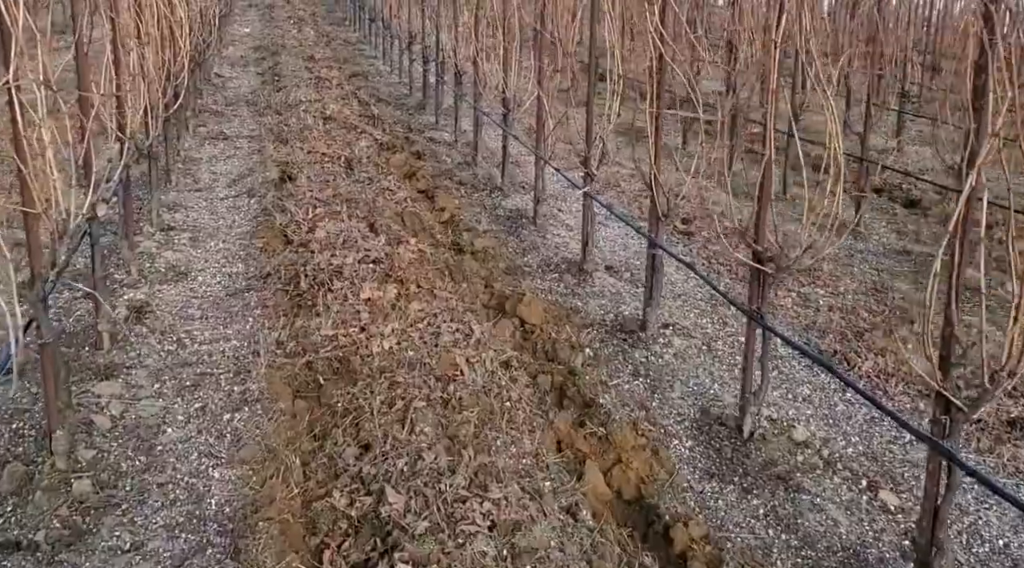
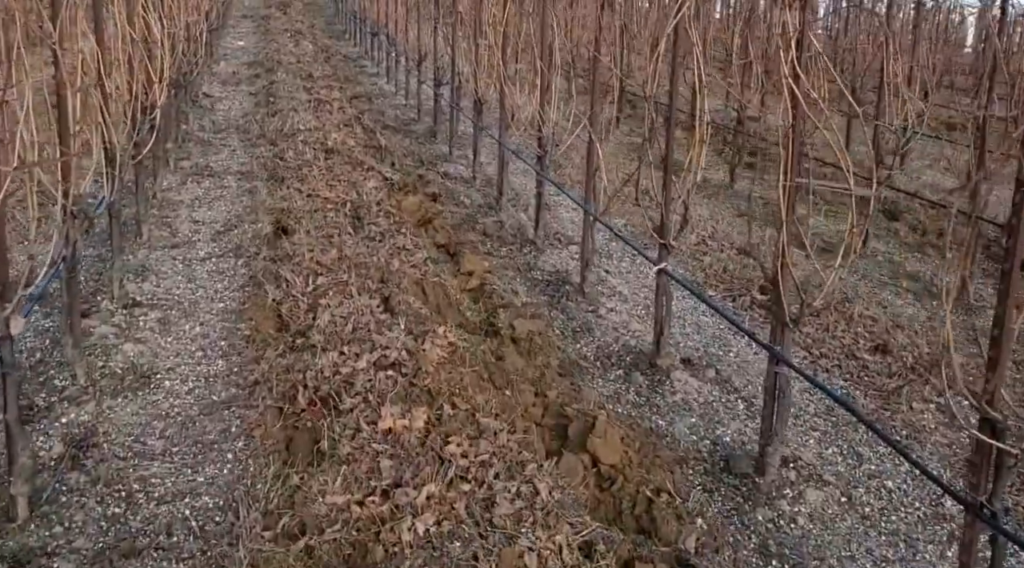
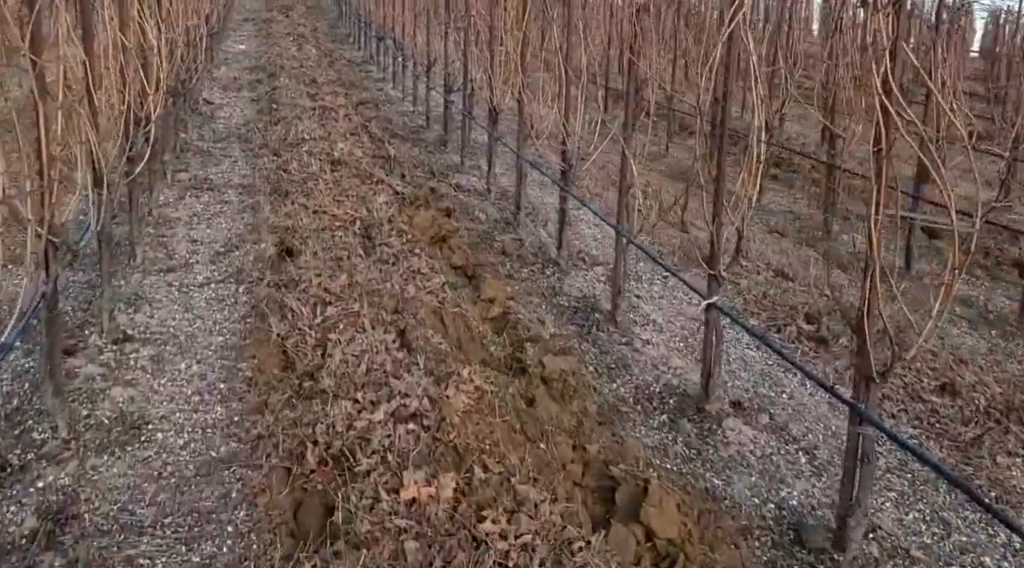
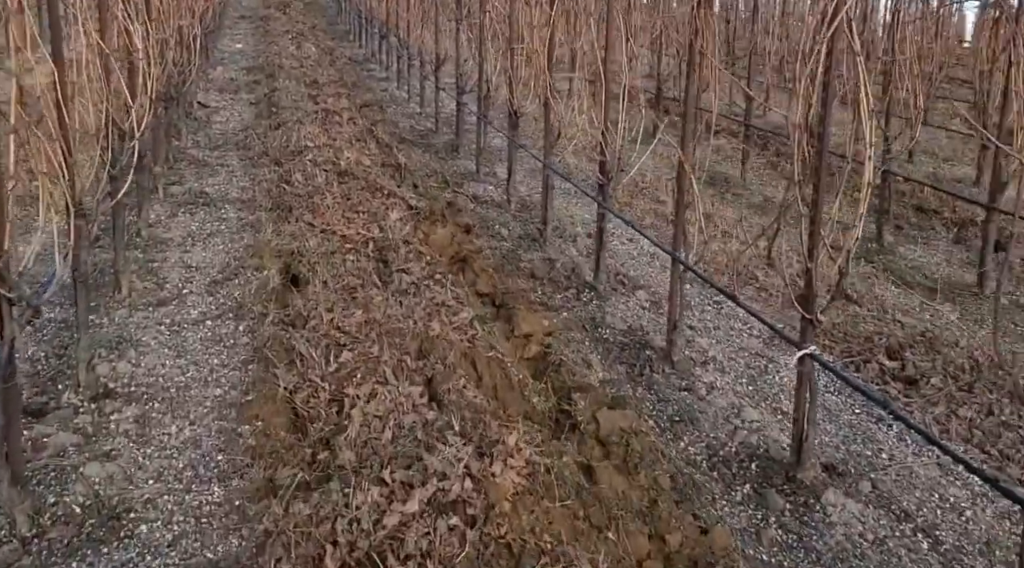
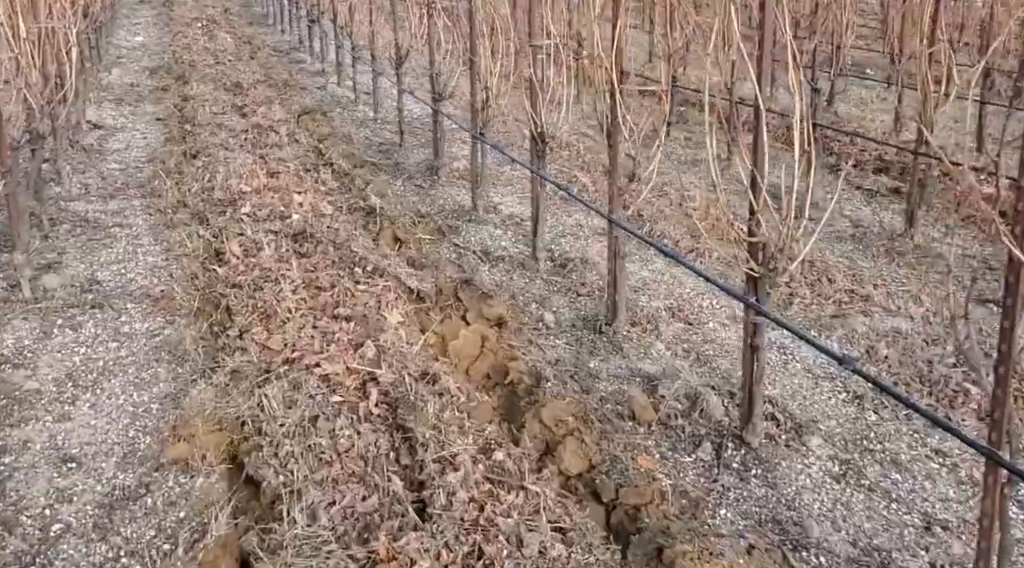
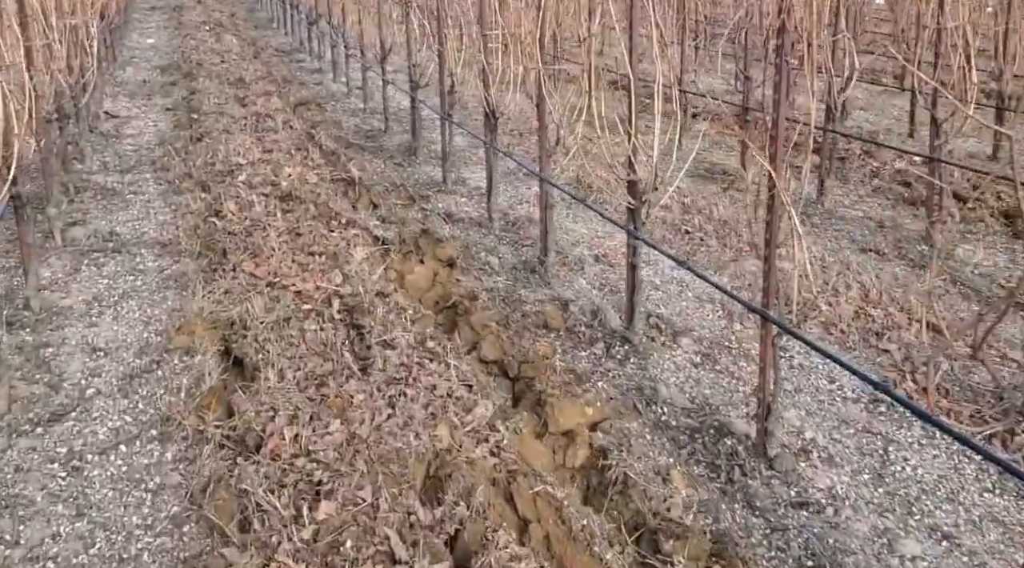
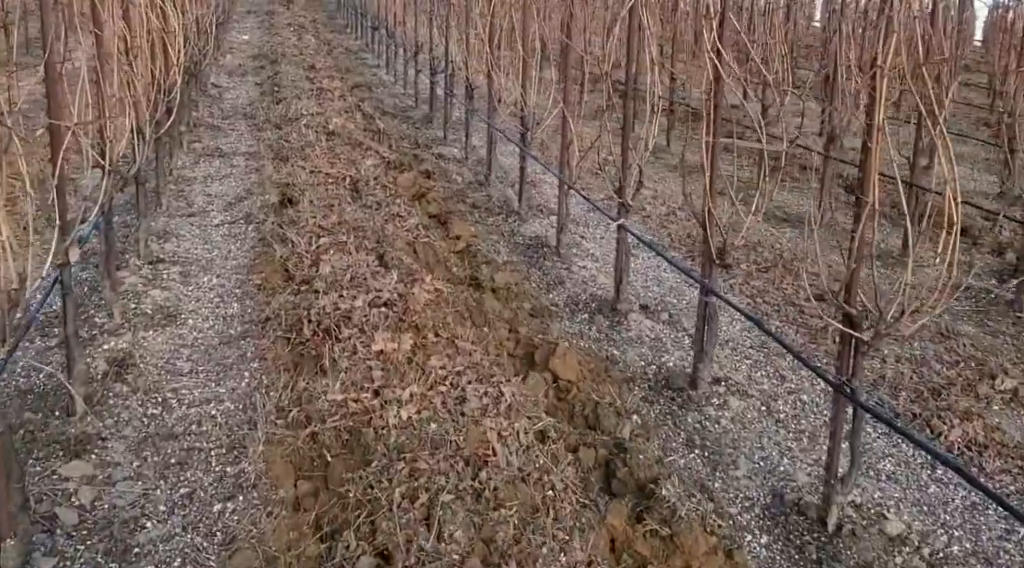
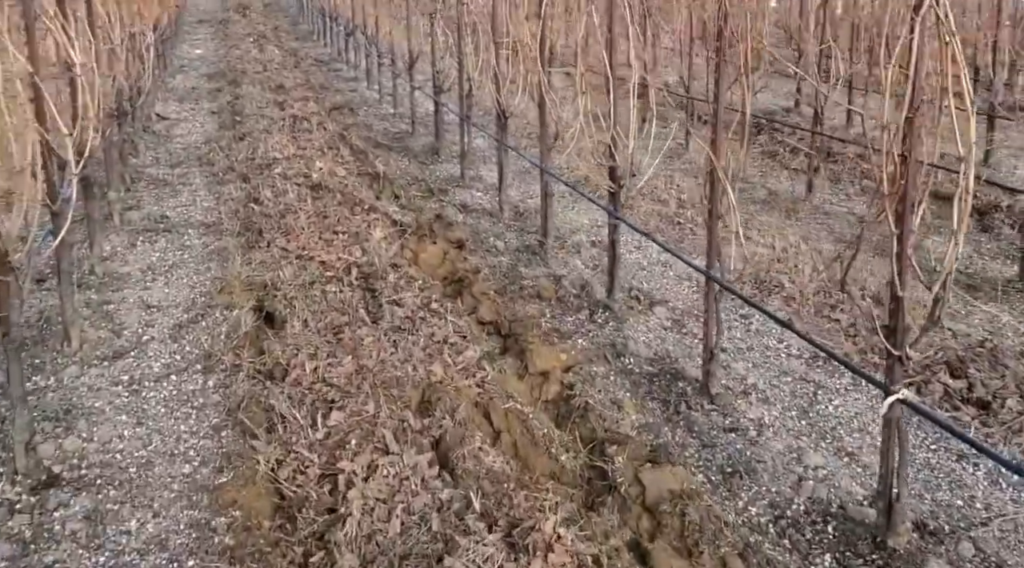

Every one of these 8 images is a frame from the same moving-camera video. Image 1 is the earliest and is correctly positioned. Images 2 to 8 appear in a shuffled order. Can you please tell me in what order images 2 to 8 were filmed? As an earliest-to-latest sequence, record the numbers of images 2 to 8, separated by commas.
7, 2, 3, 4, 8, 6, 5
